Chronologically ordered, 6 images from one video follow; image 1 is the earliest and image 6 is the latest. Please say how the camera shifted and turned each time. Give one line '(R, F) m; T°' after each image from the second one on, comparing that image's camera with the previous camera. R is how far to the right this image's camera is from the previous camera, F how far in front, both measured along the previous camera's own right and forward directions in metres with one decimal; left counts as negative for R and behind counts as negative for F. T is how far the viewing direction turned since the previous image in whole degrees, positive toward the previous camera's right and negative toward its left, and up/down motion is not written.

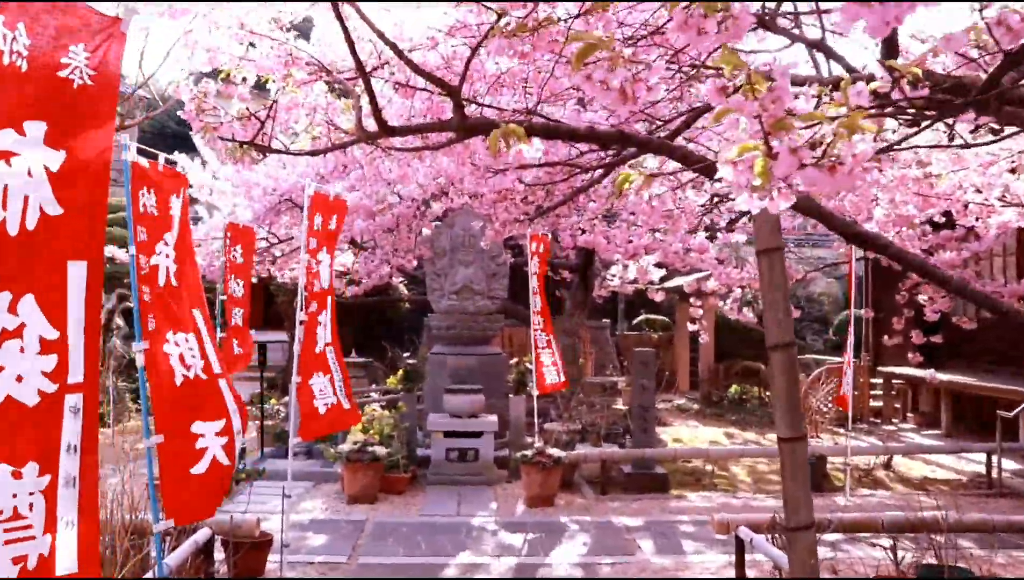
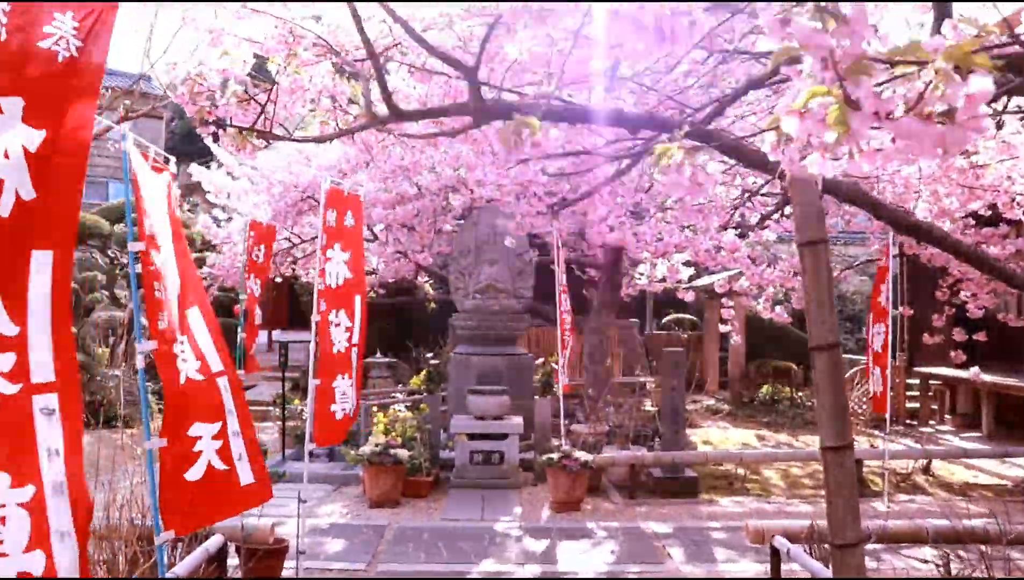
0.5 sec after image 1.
(0.0, +0.2) m; -2°
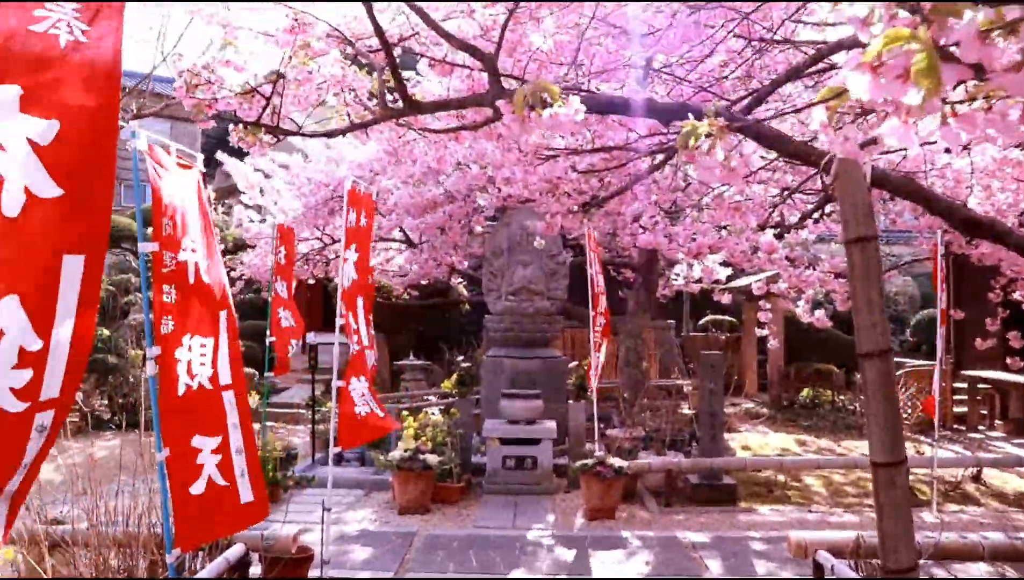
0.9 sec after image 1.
(0.0, +0.2) m; -2°
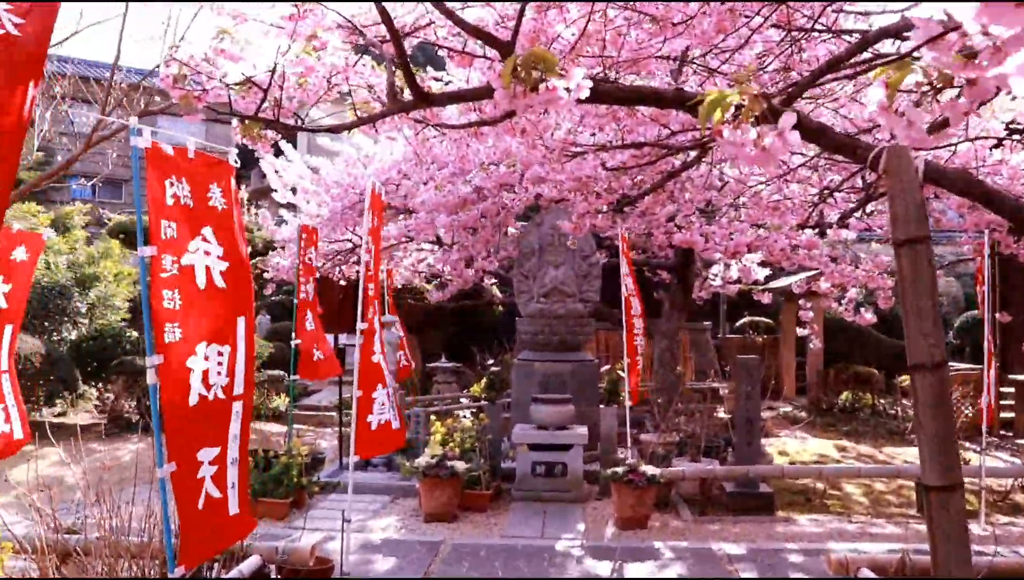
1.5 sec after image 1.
(0.0, +0.2) m; -2°
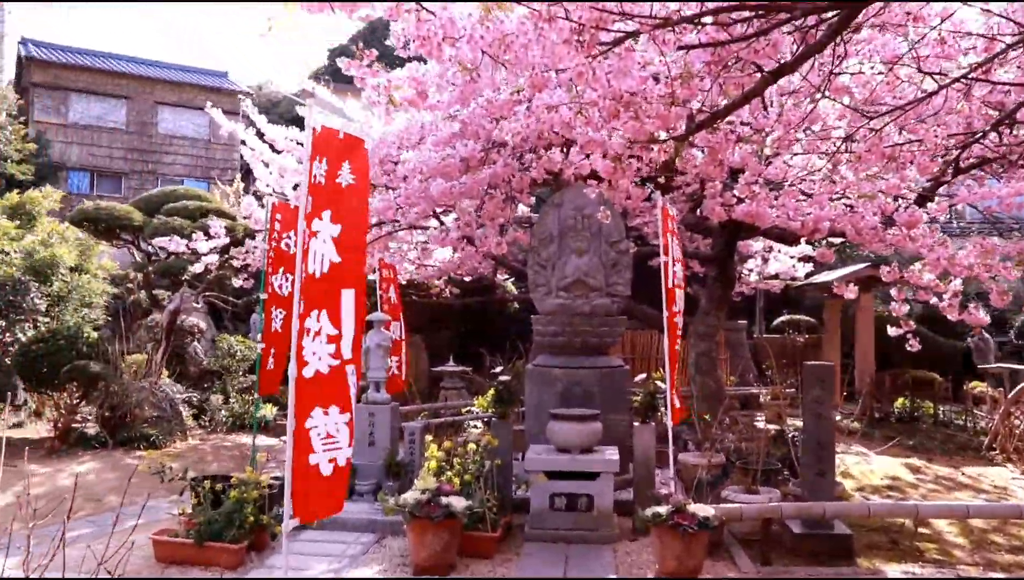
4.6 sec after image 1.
(+0.1, +1.6) m; -1°
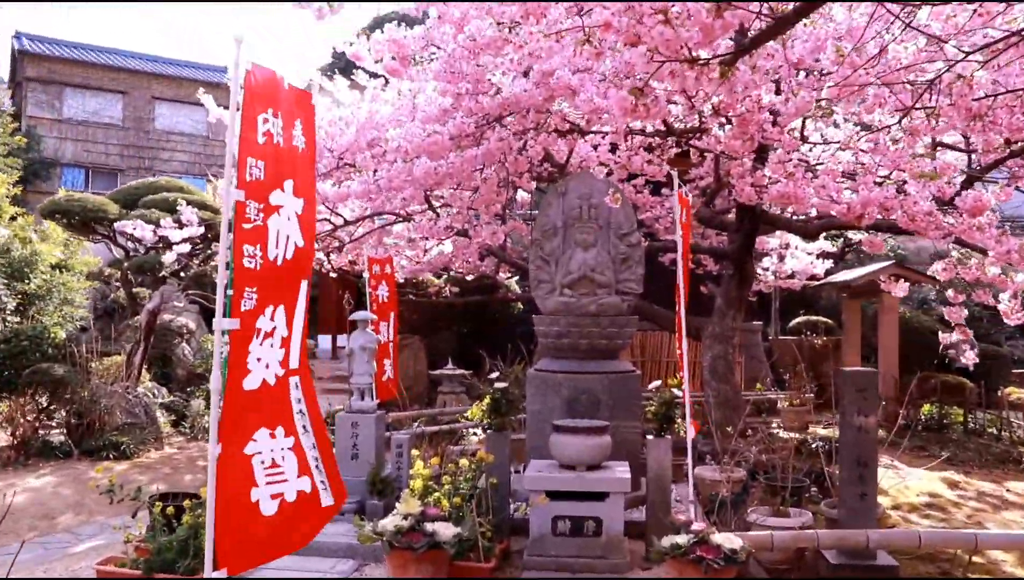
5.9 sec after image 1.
(+0.1, +0.8) m; -1°
